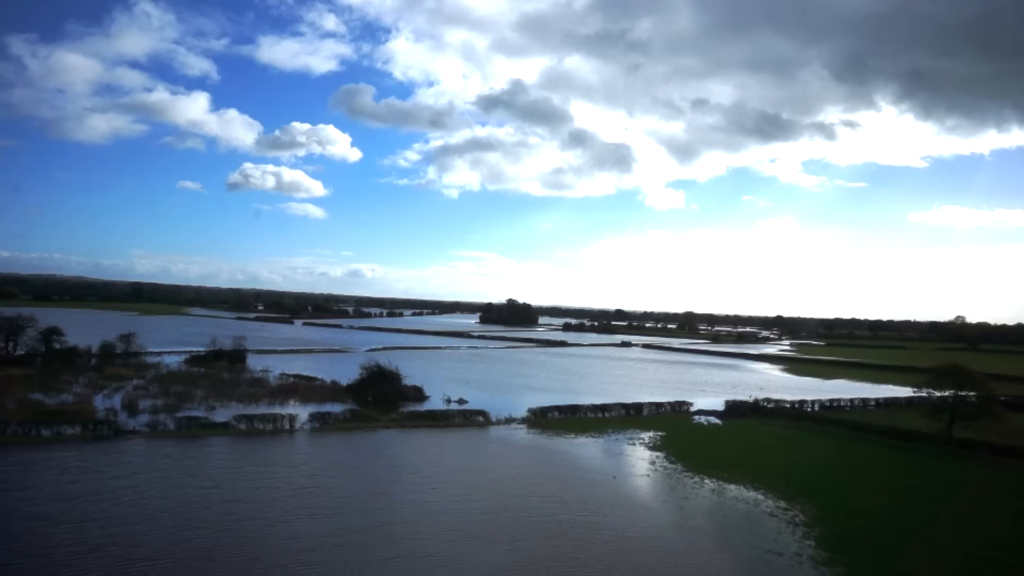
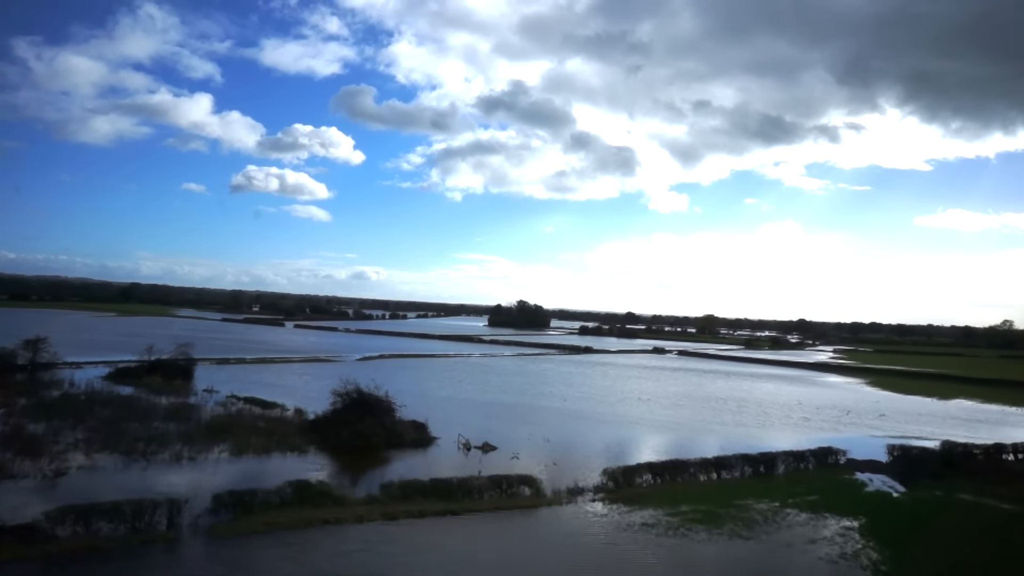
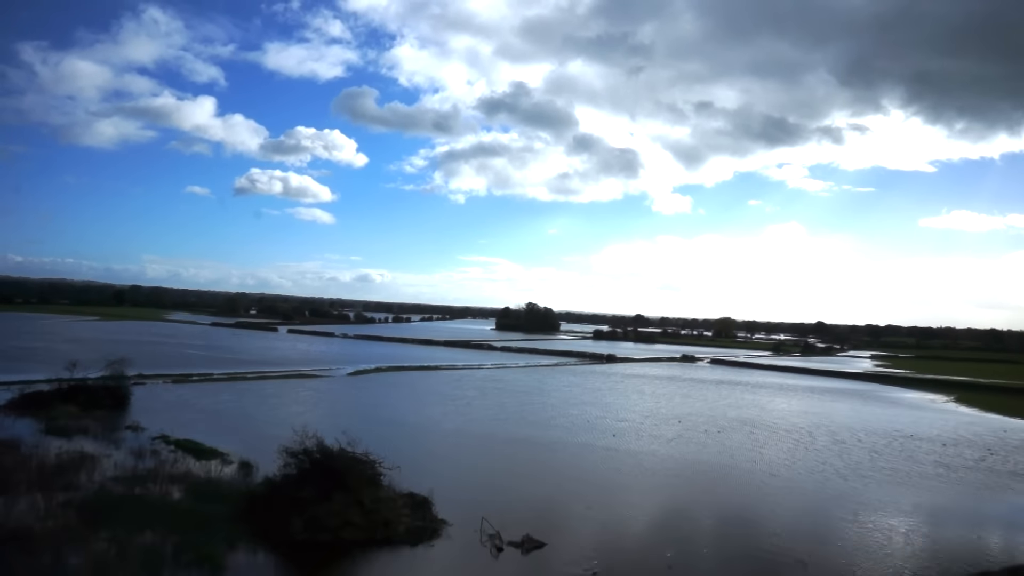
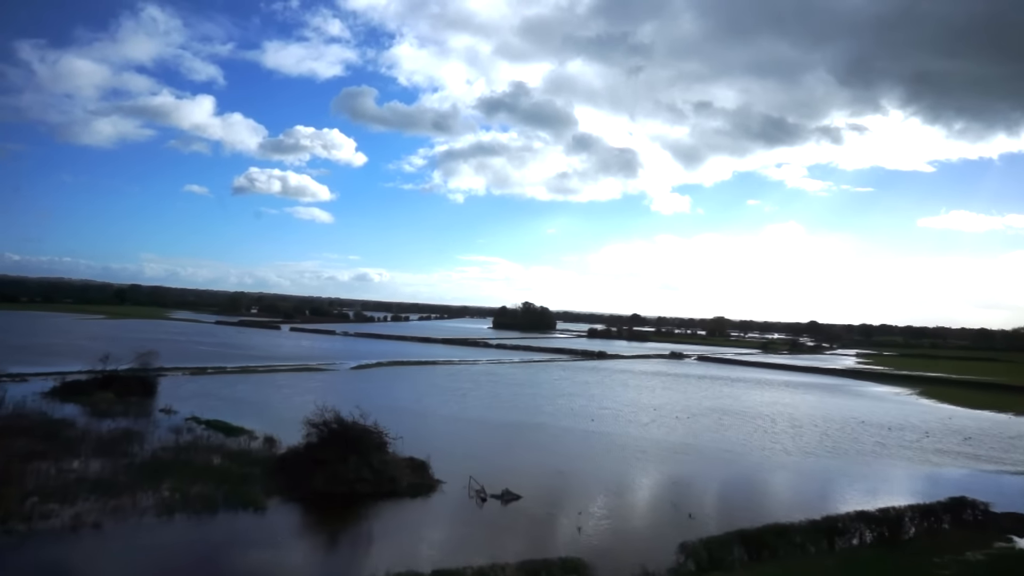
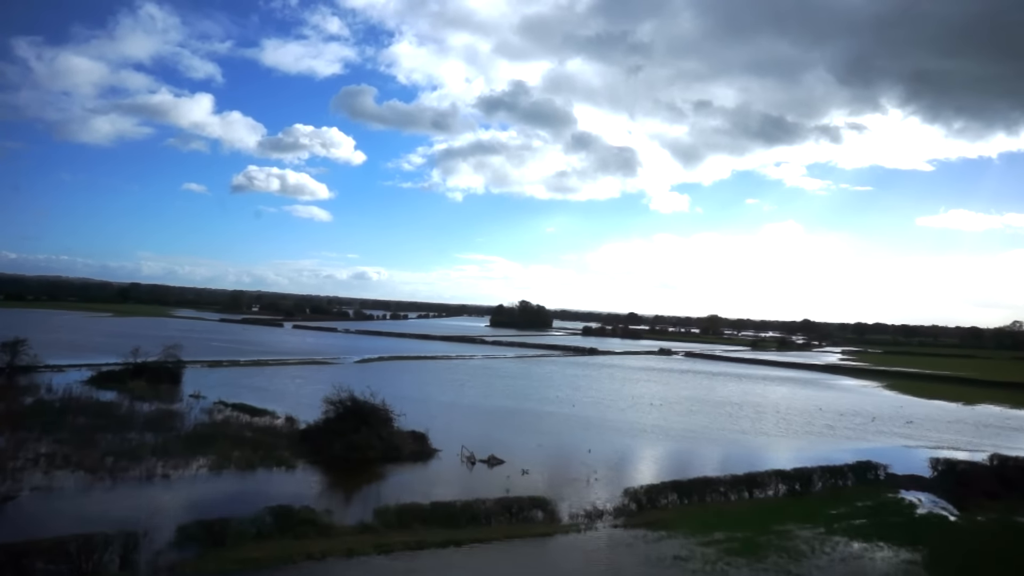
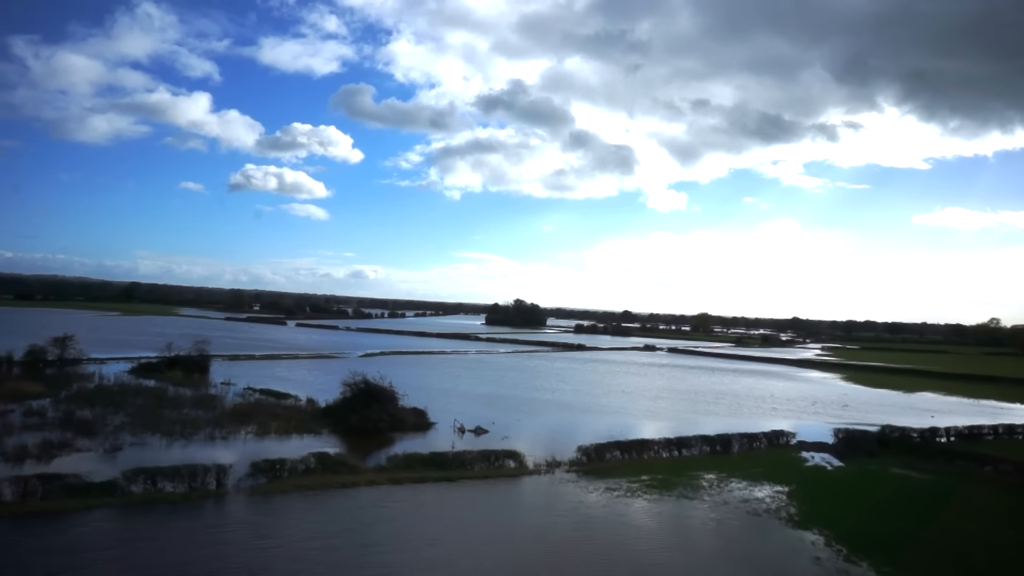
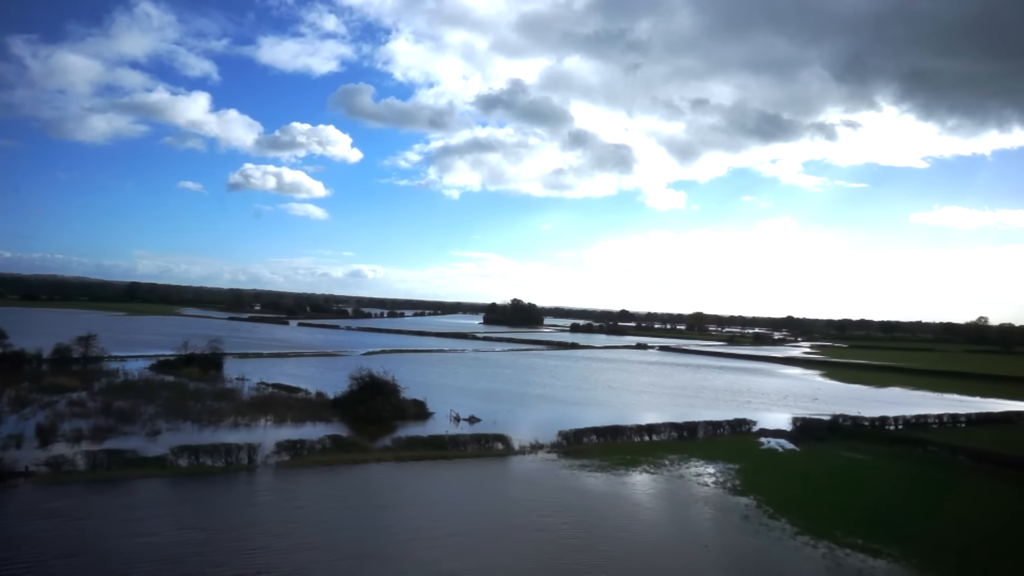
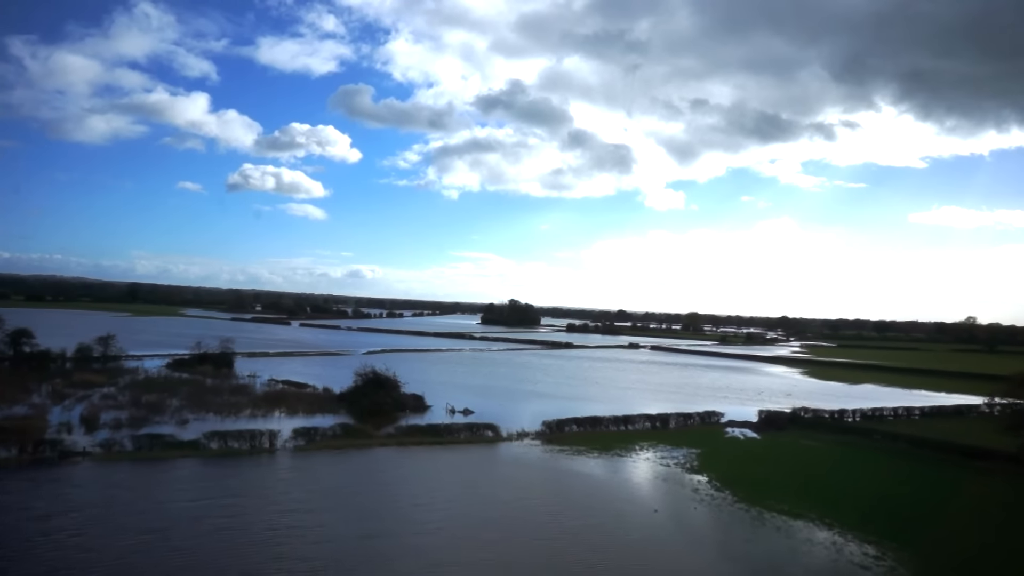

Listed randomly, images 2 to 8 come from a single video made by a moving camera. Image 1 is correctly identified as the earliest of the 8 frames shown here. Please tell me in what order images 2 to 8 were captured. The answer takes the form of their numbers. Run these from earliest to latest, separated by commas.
8, 7, 6, 2, 5, 4, 3
